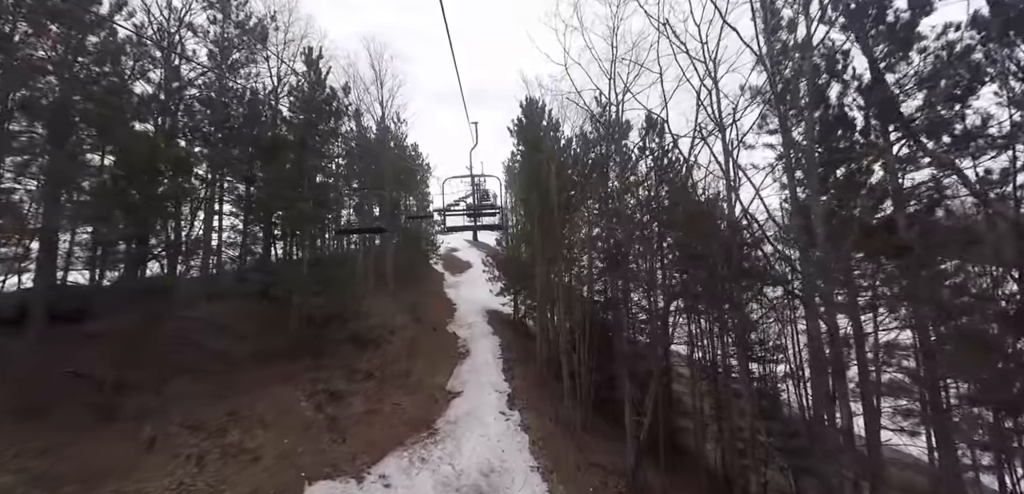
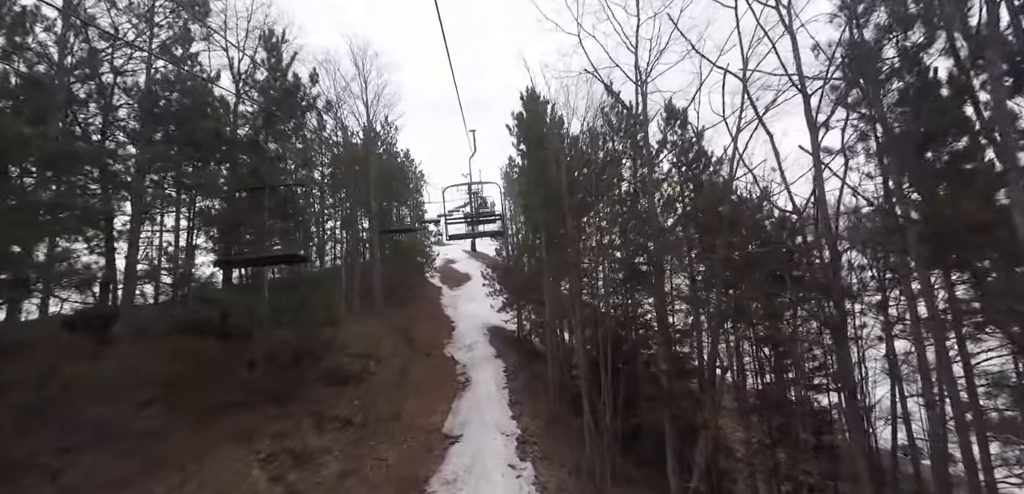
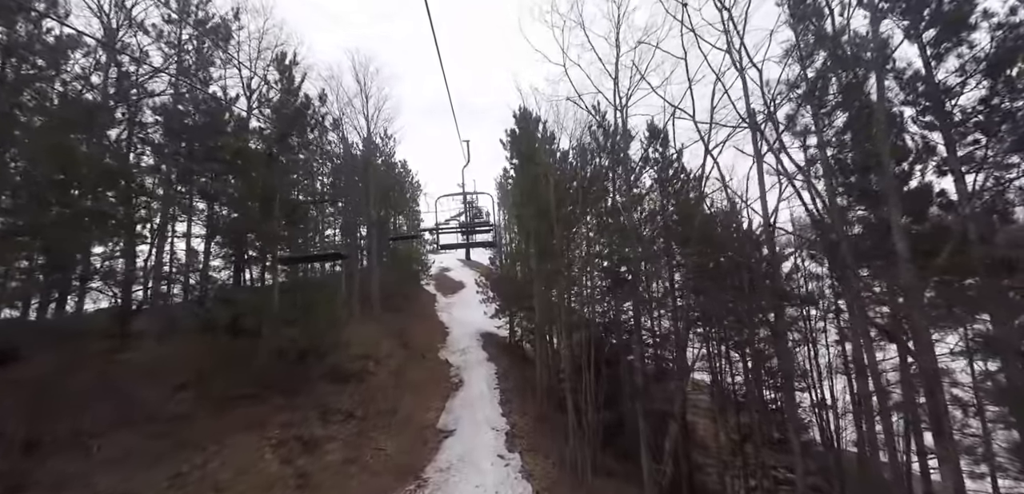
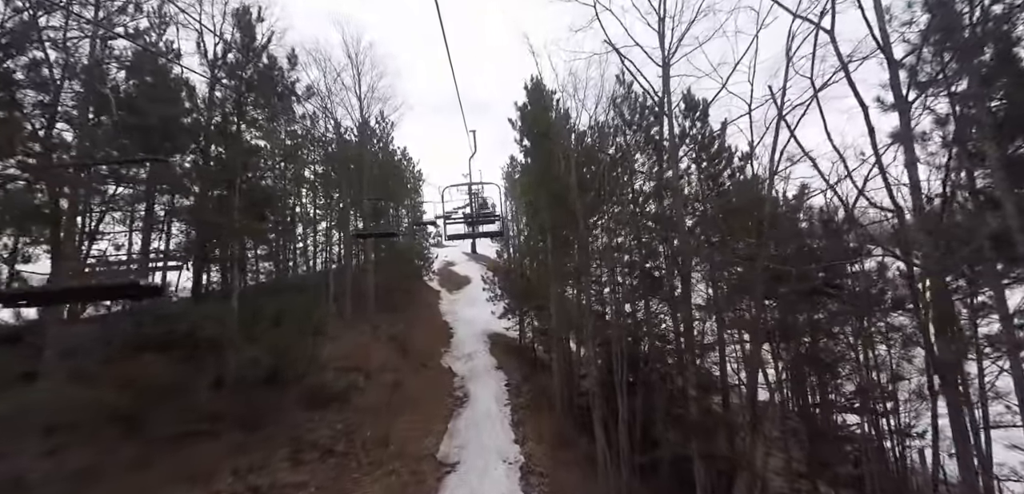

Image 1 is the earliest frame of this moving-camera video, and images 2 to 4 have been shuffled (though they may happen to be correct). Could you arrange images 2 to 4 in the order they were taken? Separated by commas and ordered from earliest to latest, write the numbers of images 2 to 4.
3, 2, 4
